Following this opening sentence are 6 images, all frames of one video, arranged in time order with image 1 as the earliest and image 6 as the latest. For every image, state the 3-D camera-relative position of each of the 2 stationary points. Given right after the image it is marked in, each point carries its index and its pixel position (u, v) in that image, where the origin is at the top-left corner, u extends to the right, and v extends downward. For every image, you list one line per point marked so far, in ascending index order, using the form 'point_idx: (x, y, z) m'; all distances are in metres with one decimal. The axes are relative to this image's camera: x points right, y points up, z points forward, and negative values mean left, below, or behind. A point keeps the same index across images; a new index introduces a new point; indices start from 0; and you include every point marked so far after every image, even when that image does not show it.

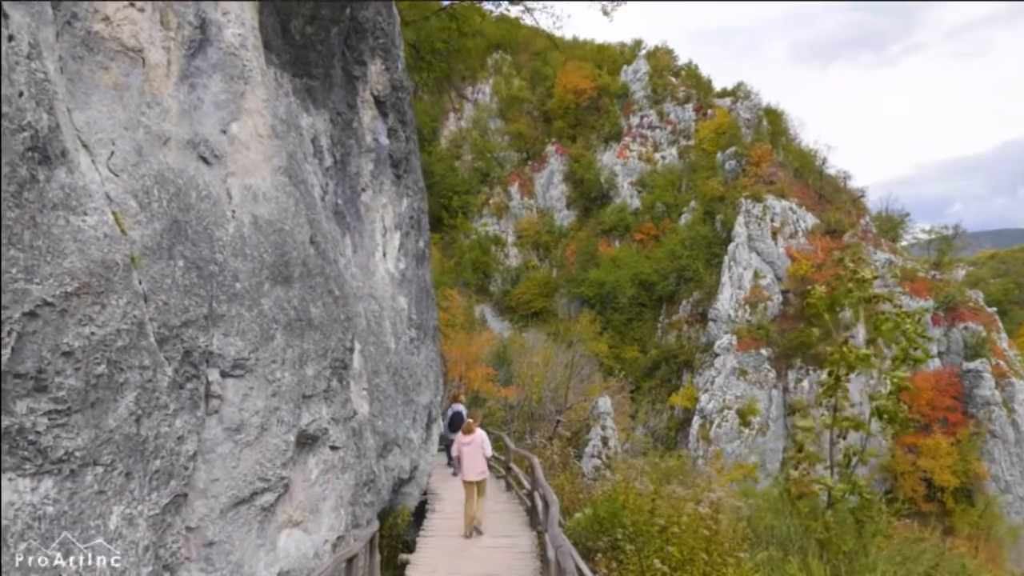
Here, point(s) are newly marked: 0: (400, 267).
0: (-1.5, +0.3, +10.1) m
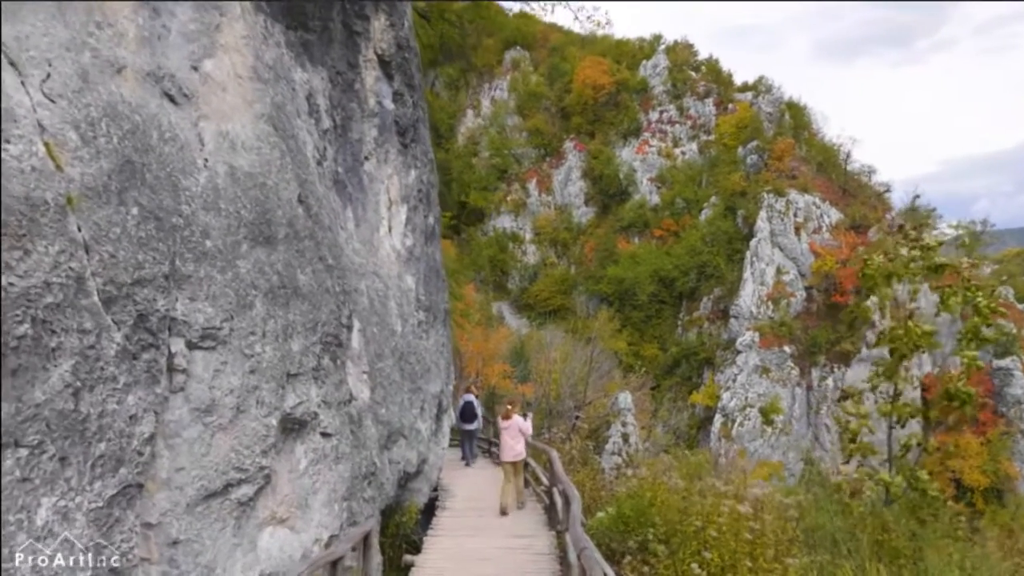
0: (-1.3, +0.6, +9.4) m
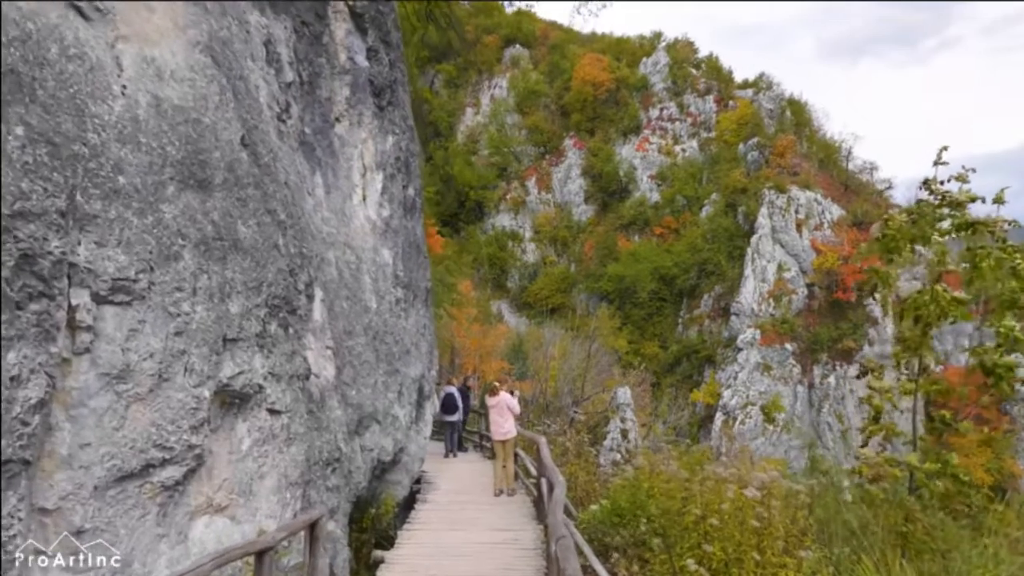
0: (-1.5, +0.8, +8.7) m
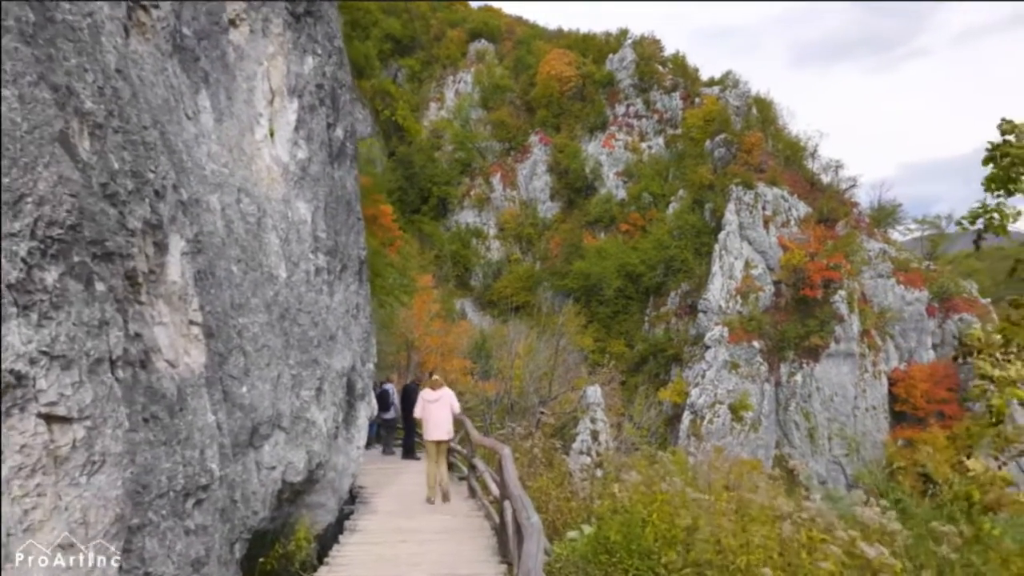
0: (-1.9, +1.1, +6.7) m
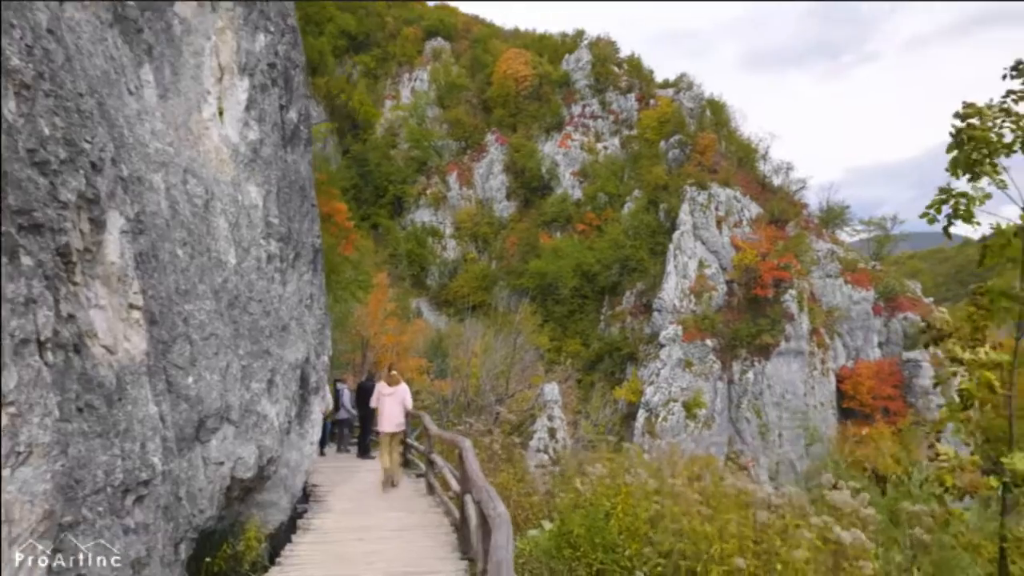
0: (-2.2, +1.2, +6.4) m
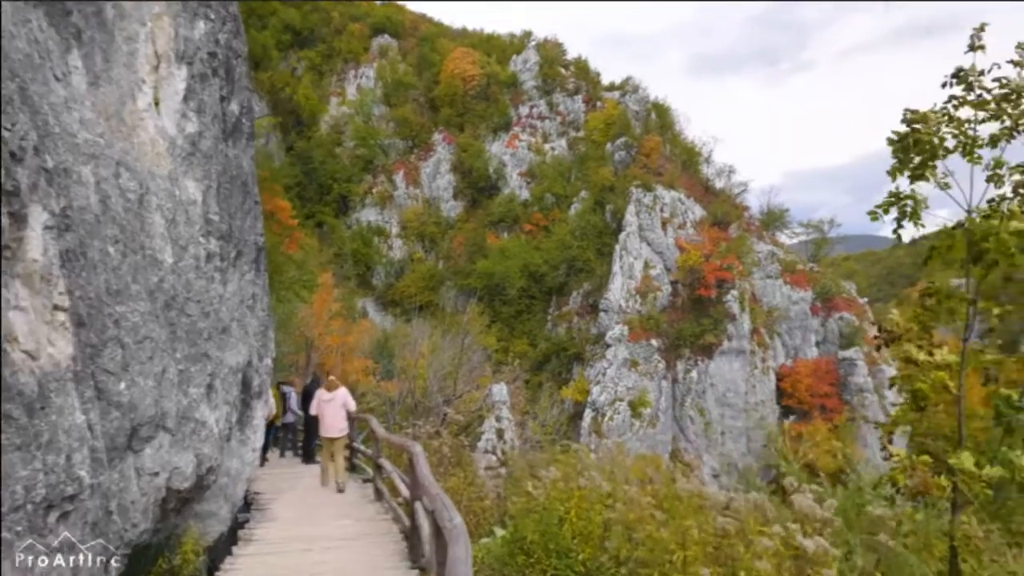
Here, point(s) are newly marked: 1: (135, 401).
0: (-2.6, +1.2, +6.1) m
1: (-2.4, -0.7, +4.7) m
